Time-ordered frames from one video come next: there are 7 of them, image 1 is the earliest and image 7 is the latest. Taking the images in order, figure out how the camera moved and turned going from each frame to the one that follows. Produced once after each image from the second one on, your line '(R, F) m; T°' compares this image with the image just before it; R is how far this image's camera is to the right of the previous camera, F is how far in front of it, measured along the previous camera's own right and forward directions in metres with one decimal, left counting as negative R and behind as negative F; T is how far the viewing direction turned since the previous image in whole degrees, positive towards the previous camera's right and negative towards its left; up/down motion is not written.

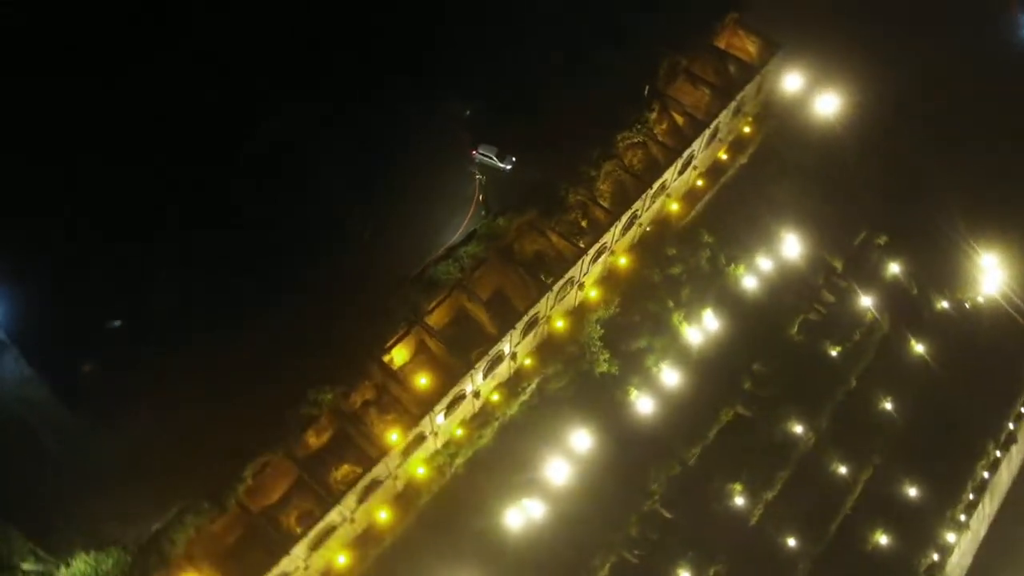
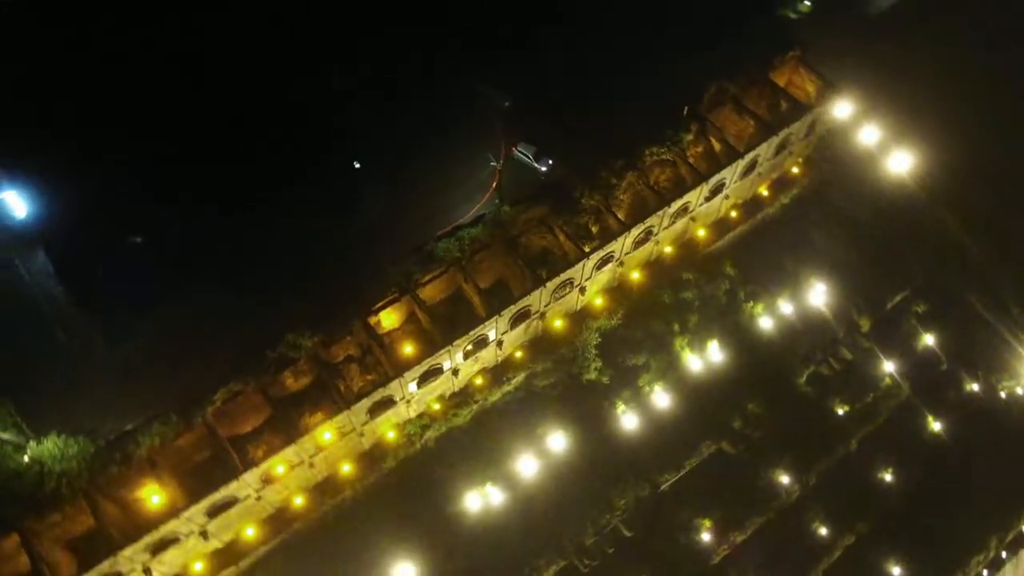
(+2.8, -0.3) m; -7°
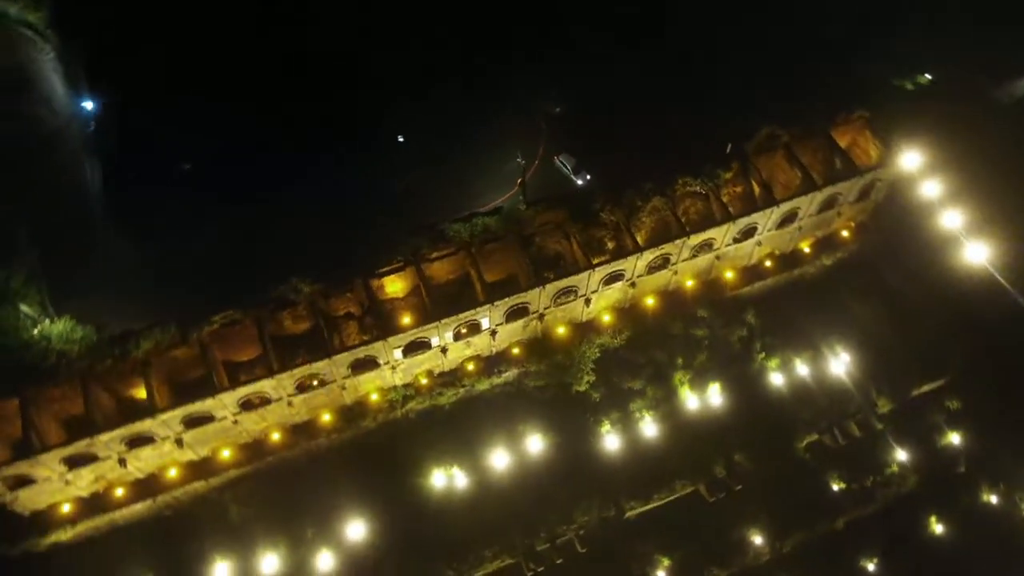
(+3.1, -0.4) m; -8°
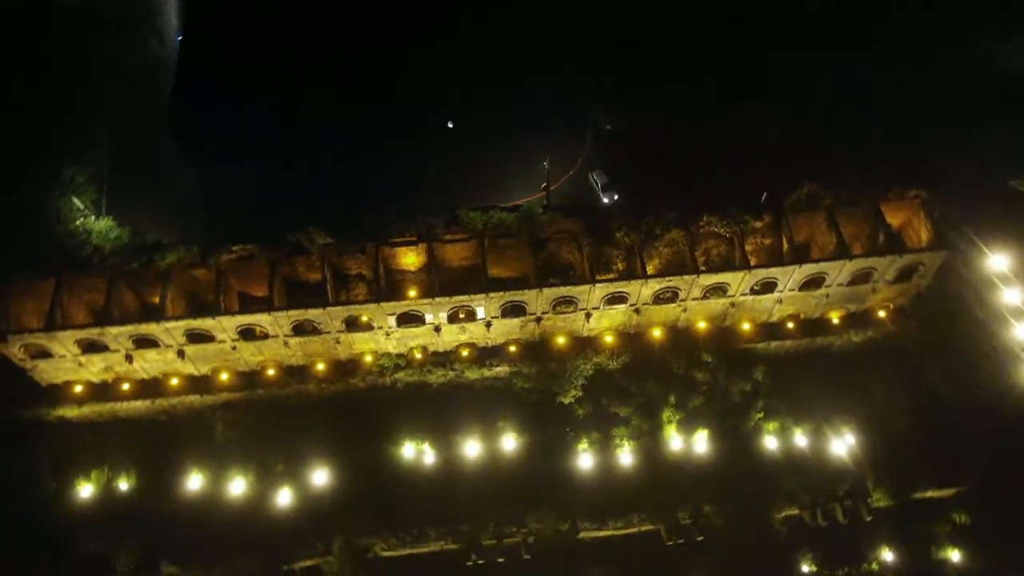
(+3.6, -0.3) m; -8°
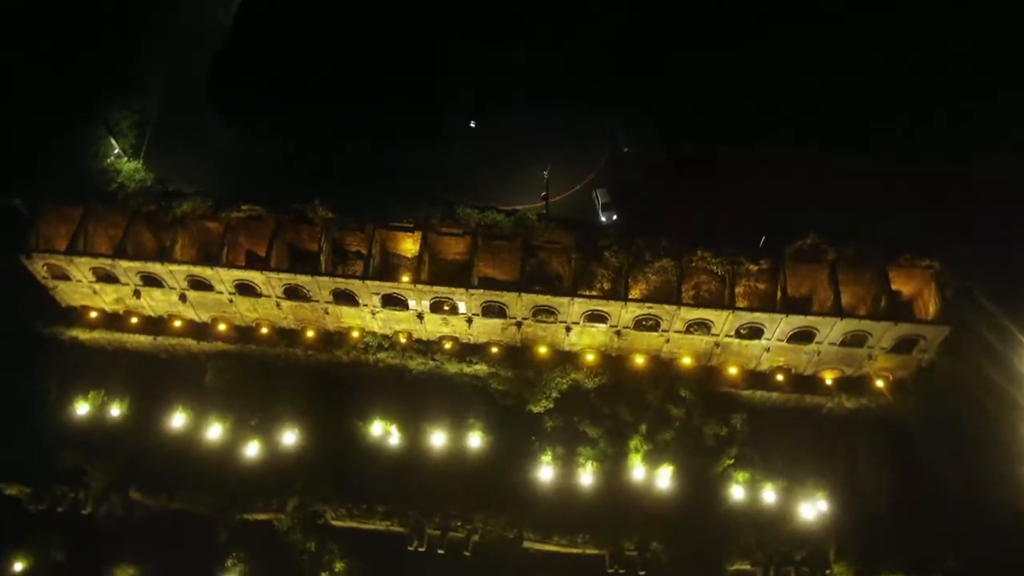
(+3.4, -0.2) m; -7°
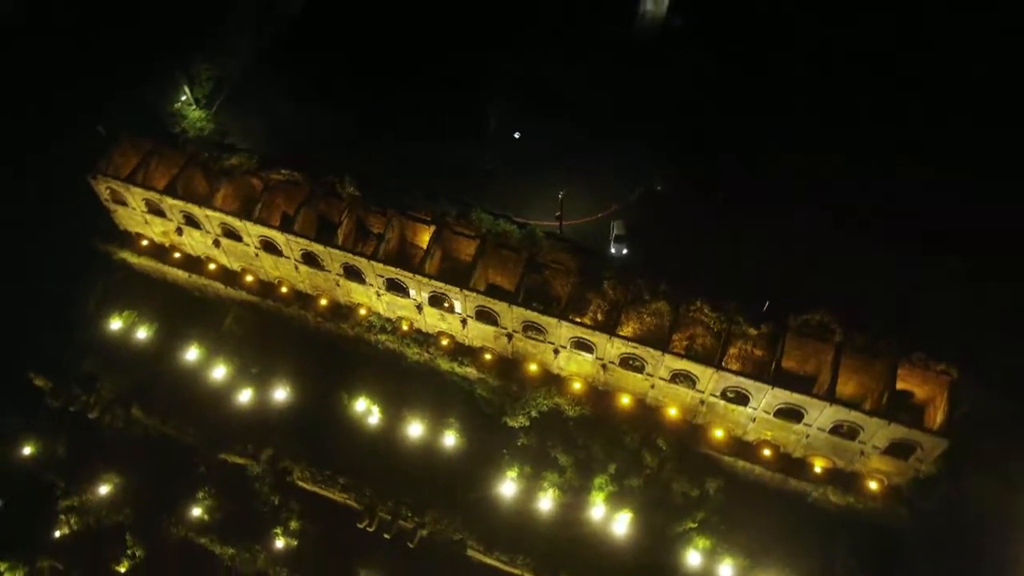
(+3.9, +0.1) m; -9°
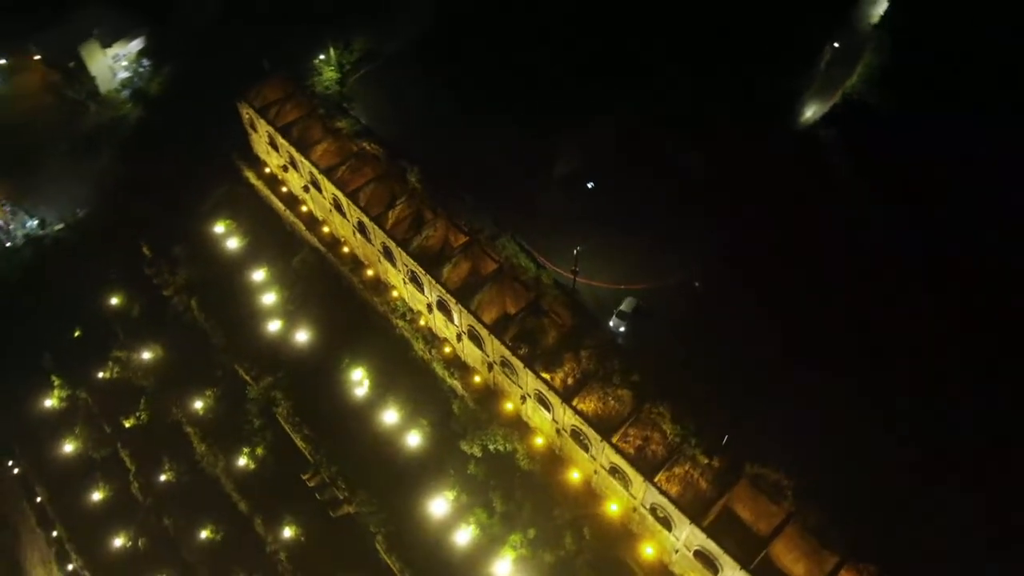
(+7.0, +0.9) m; -17°
